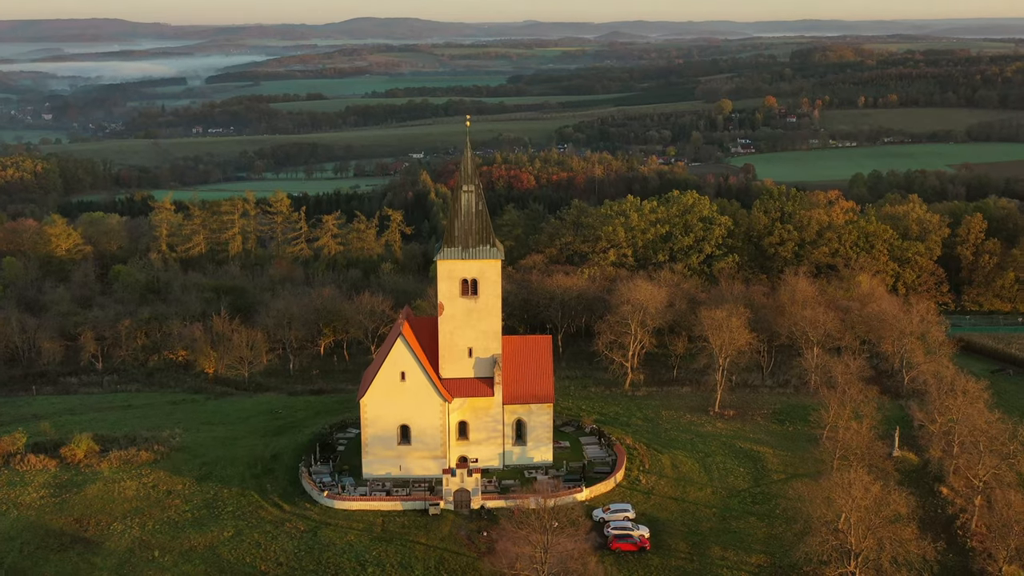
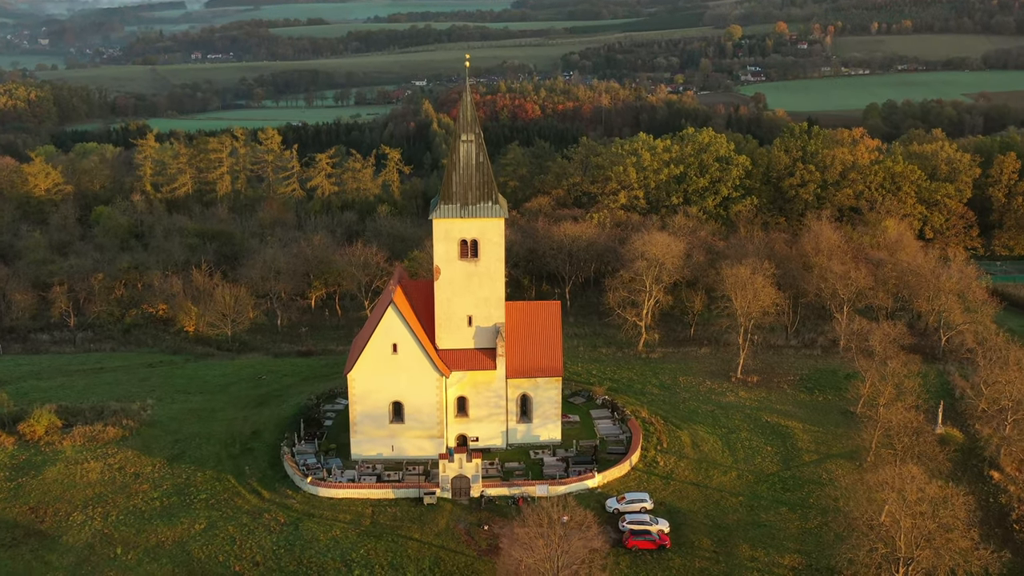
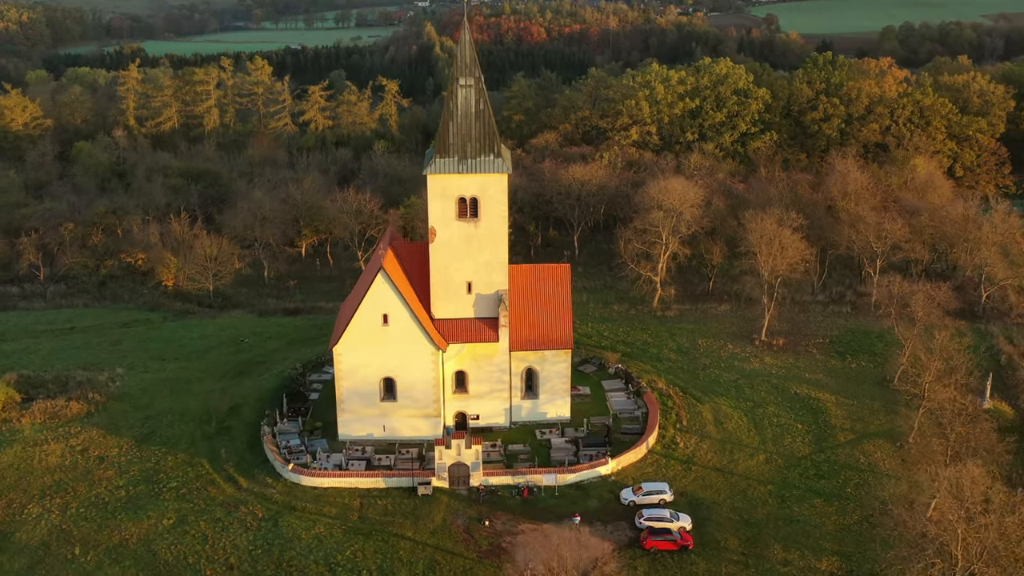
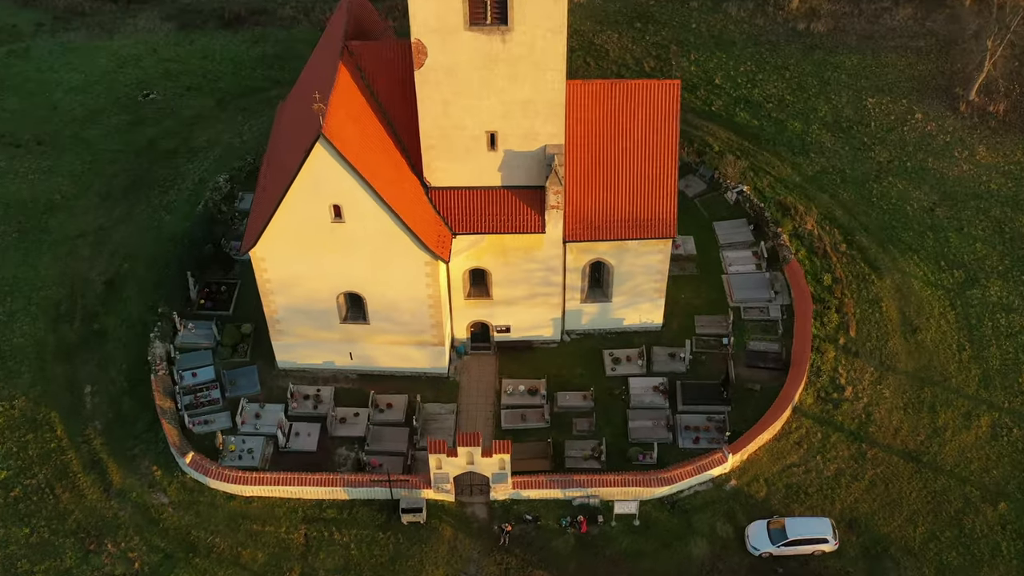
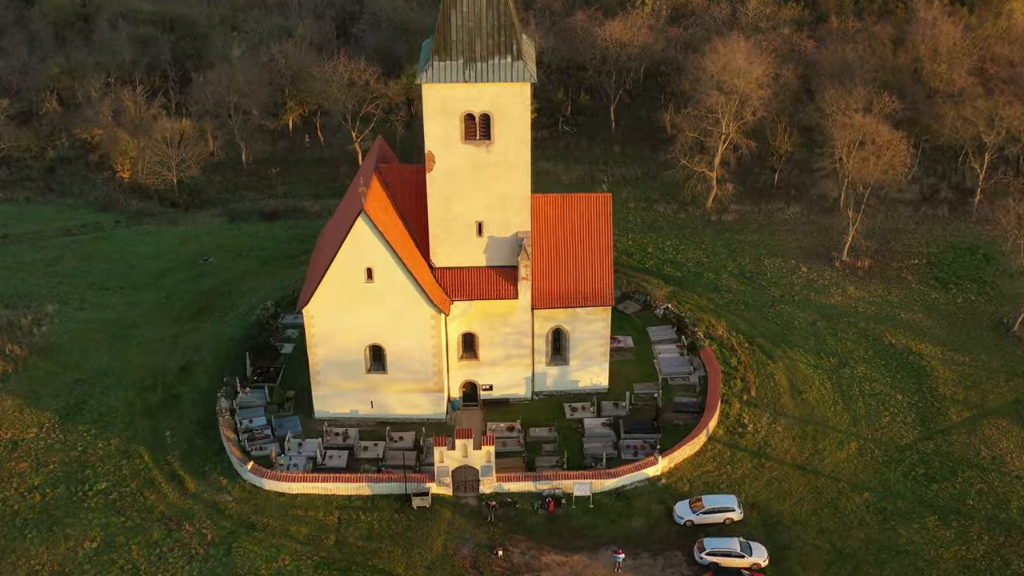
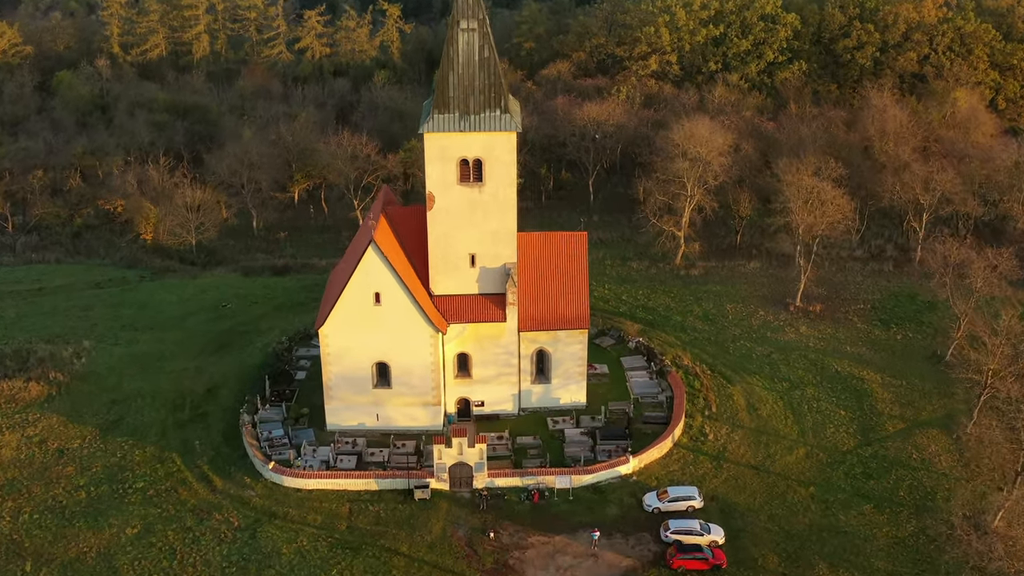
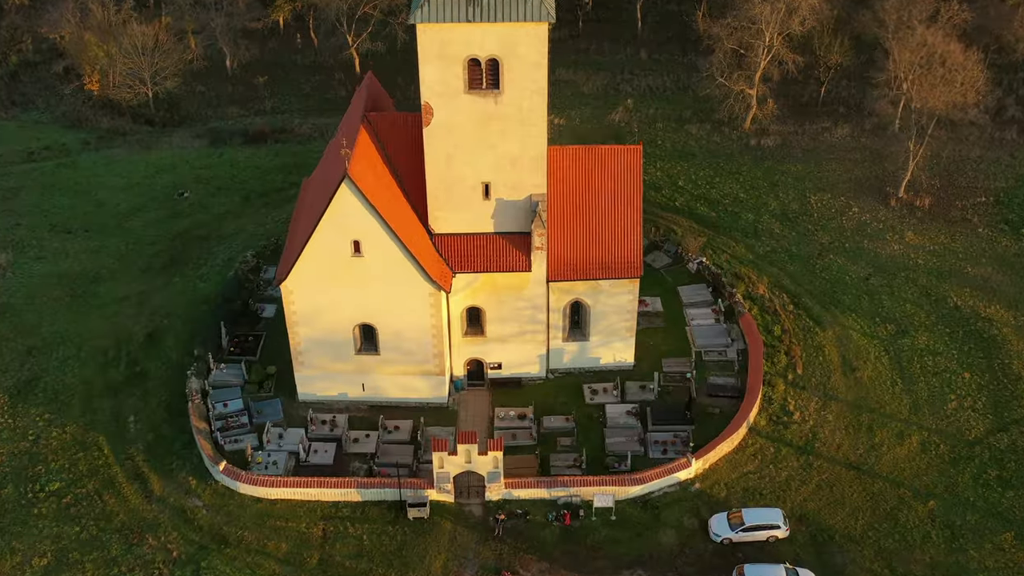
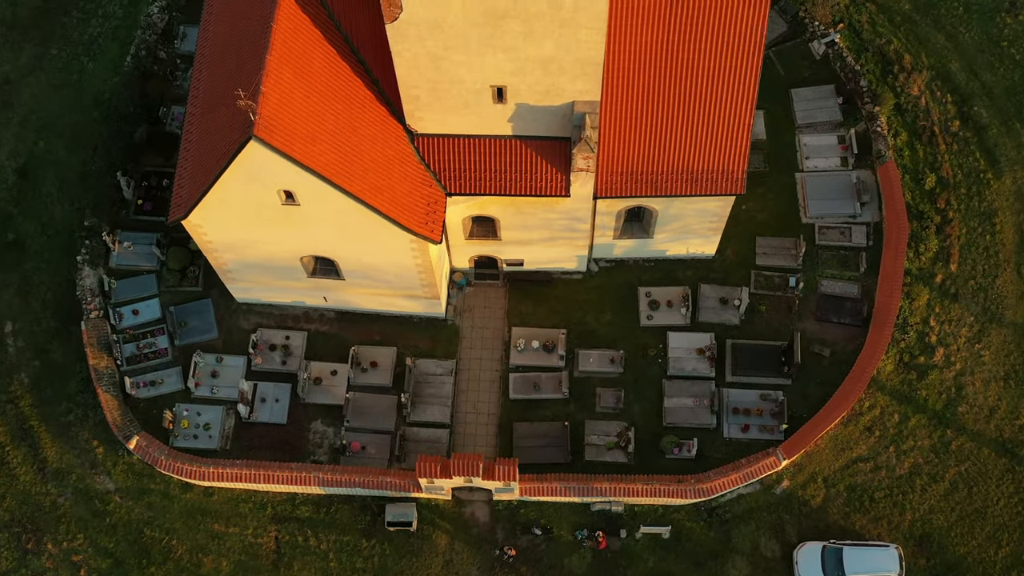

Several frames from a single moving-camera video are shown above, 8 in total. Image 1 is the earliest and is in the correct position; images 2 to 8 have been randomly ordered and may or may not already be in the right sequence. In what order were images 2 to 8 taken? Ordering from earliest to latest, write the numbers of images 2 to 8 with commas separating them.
2, 3, 6, 5, 7, 4, 8
